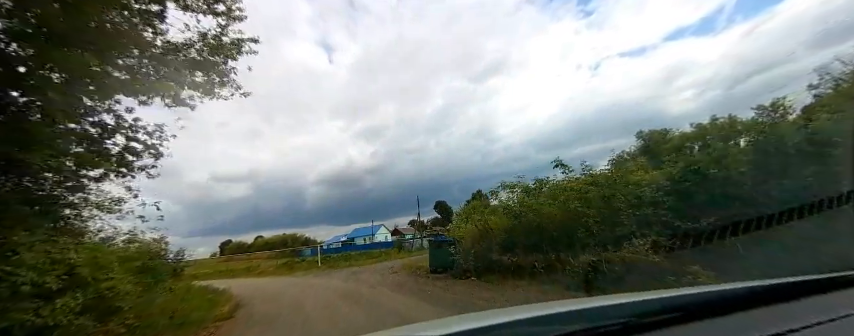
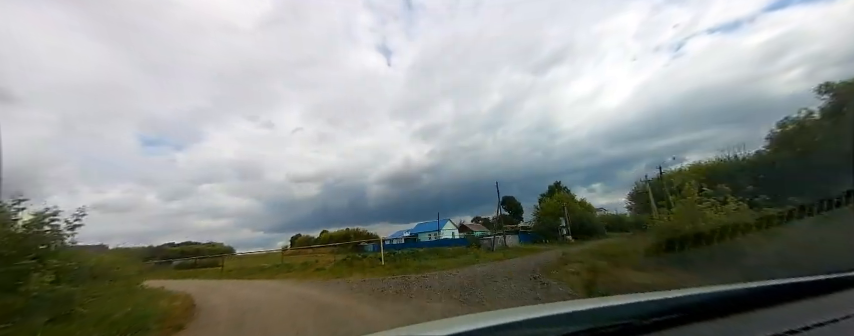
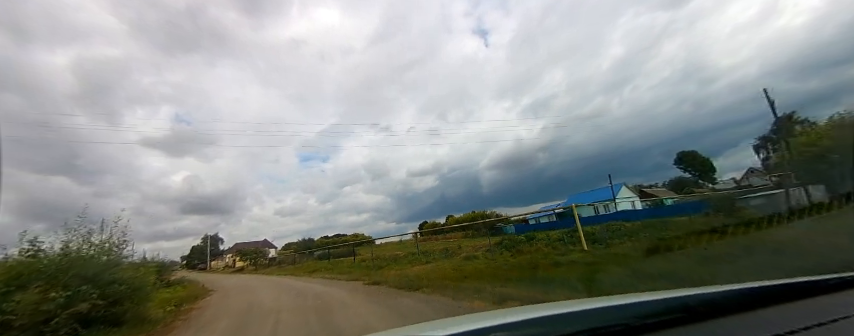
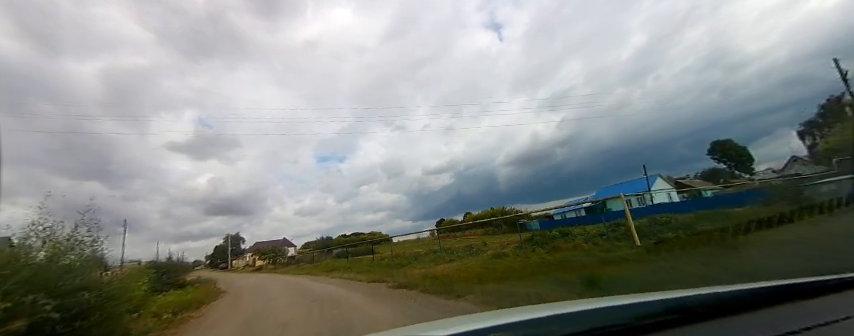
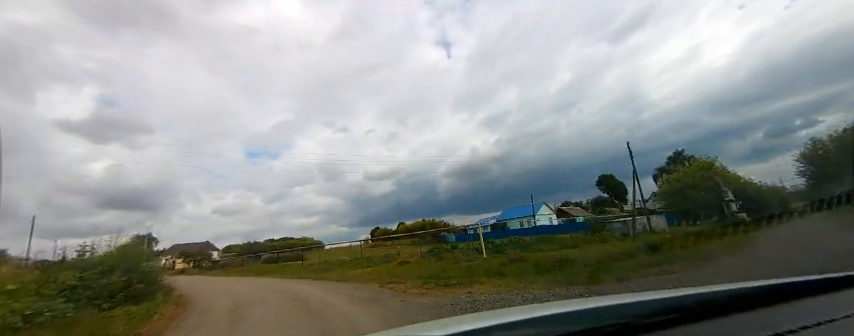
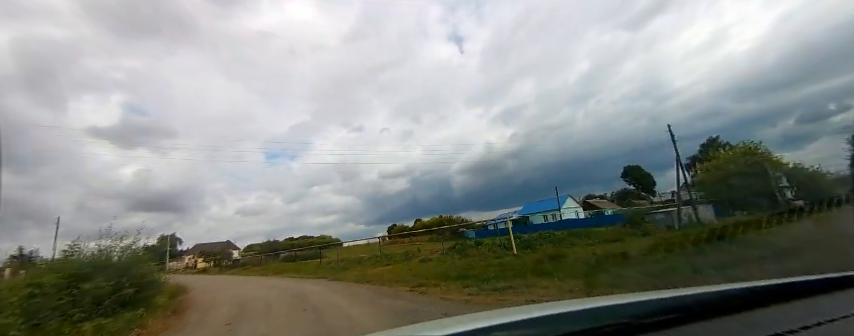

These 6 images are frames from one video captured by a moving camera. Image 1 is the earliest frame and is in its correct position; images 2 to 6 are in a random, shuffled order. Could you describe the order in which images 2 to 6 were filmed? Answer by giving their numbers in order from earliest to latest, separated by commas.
2, 5, 6, 3, 4
